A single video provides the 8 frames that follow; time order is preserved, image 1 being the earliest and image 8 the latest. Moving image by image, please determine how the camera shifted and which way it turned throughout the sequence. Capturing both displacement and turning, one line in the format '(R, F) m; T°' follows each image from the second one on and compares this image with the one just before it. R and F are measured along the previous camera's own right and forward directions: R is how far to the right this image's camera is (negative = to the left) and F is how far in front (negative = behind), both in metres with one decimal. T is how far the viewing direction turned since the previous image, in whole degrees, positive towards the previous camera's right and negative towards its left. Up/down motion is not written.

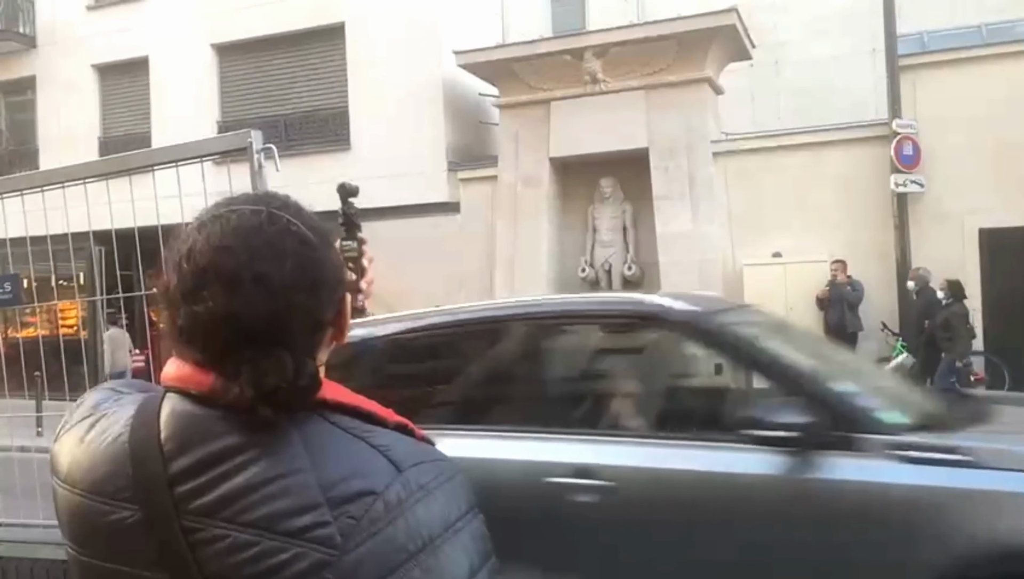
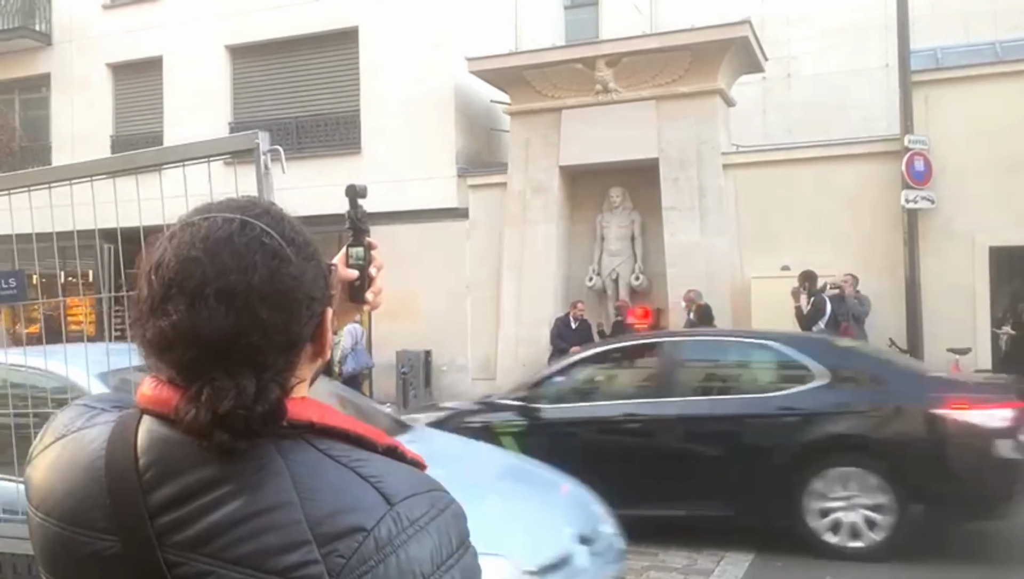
(0.0, 0.0) m; 0°
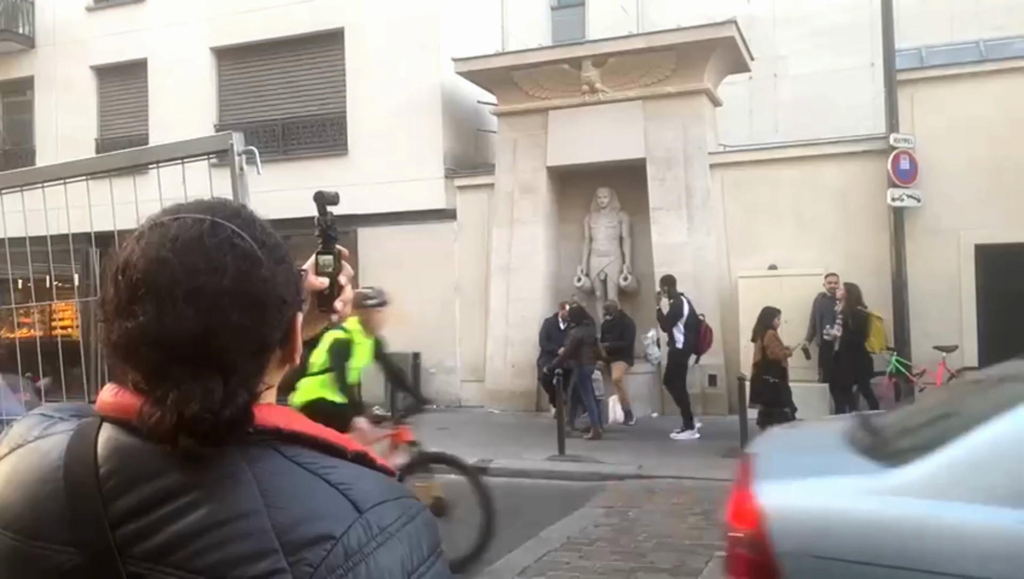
(0.0, 0.0) m; +1°
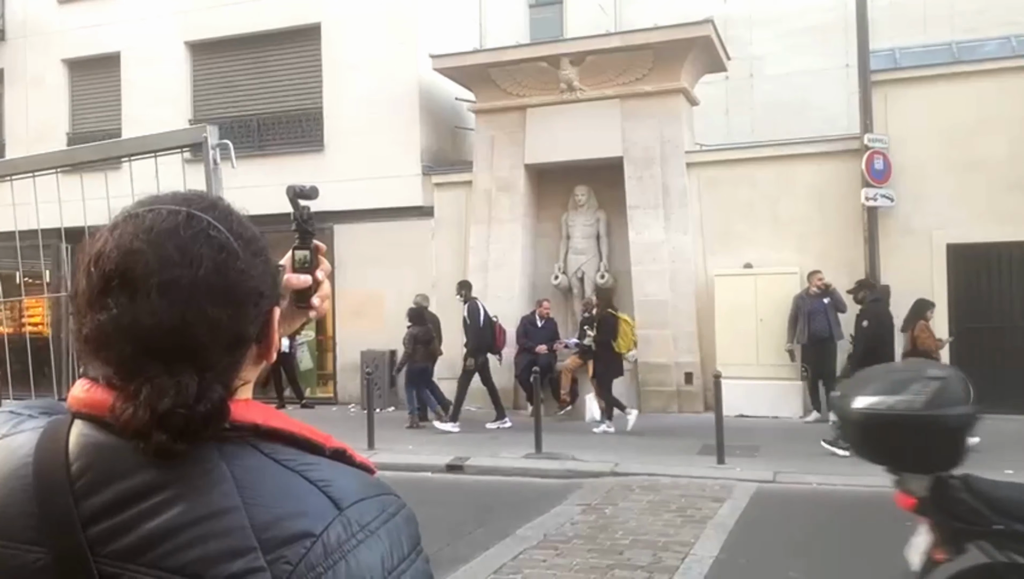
(0.0, 0.0) m; +1°
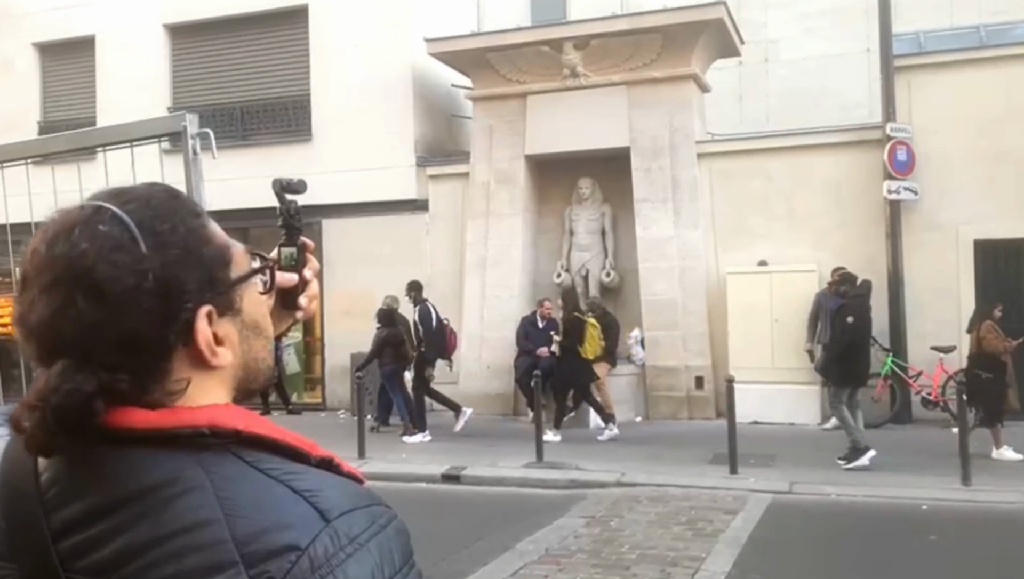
(0.0, +0.5) m; 0°
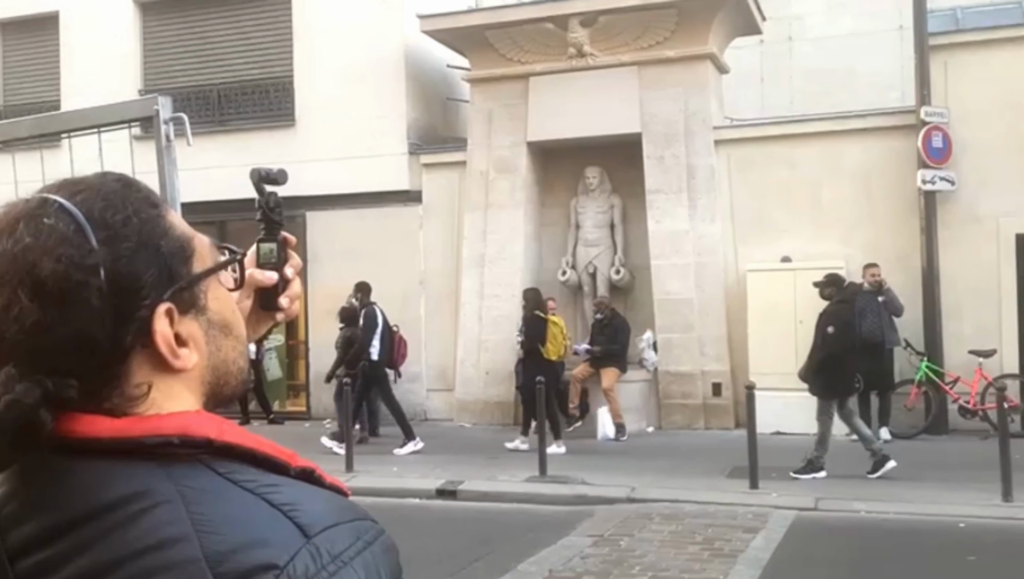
(0.0, +0.6) m; 0°
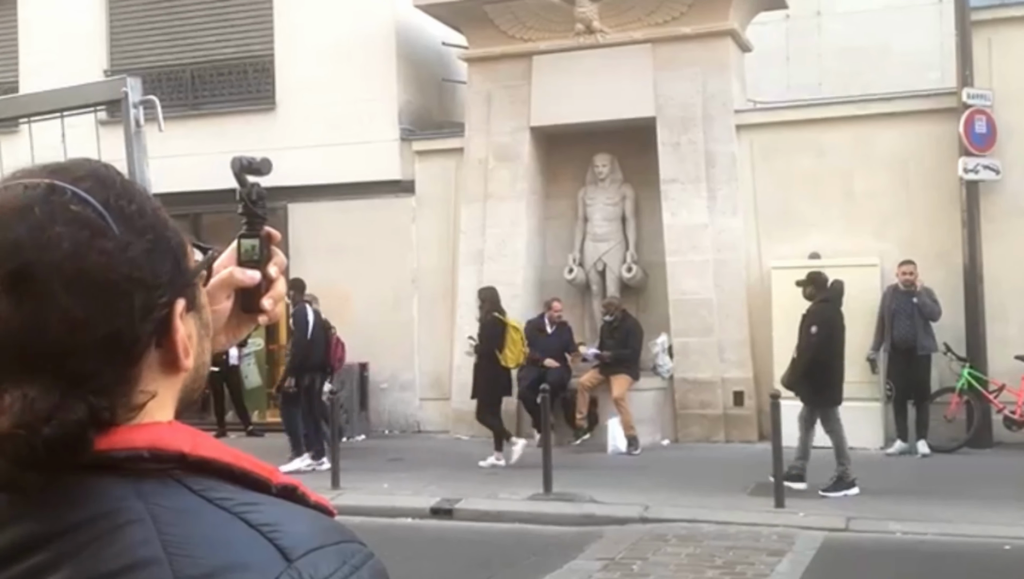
(0.0, +0.6) m; 0°
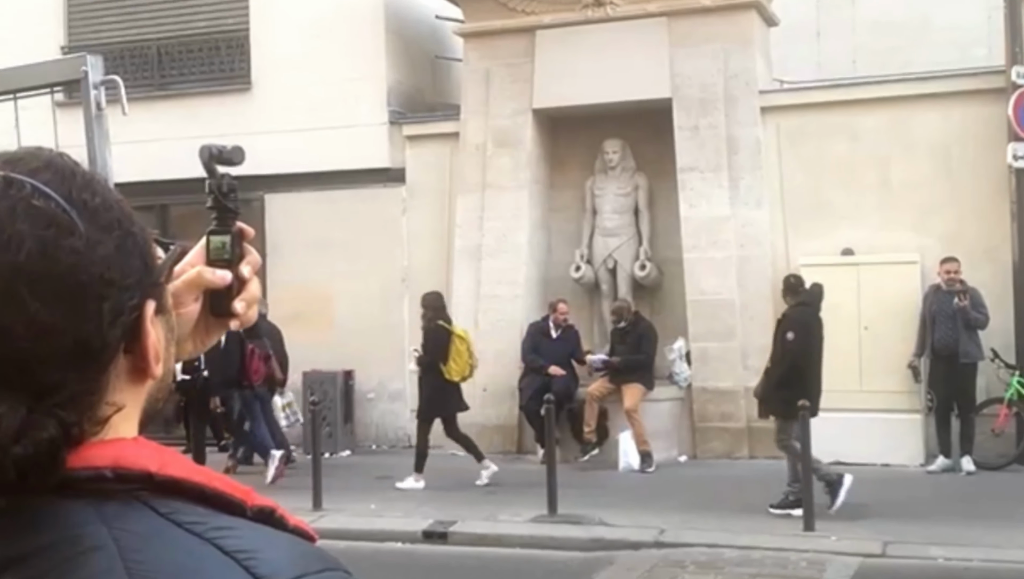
(0.0, +0.6) m; 0°
